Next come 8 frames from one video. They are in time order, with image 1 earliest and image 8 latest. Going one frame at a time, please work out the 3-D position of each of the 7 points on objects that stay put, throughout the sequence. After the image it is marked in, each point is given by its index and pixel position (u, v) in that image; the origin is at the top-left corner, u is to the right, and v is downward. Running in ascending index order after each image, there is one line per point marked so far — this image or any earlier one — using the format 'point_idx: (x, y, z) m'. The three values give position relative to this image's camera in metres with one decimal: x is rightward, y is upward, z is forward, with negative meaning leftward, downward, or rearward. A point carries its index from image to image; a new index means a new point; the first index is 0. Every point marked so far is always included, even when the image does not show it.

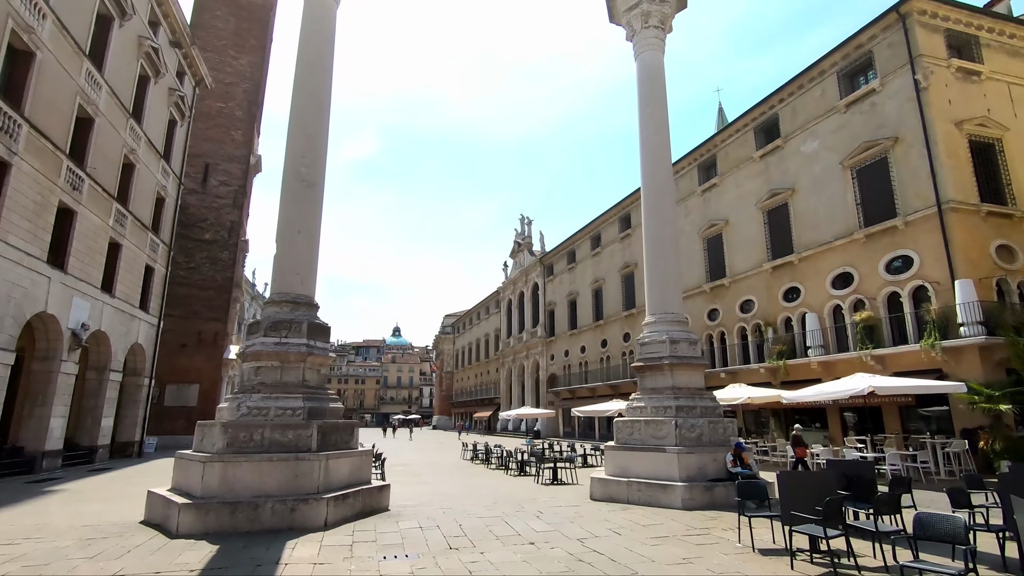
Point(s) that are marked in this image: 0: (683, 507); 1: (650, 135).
0: (+3.0, -3.9, +9.6) m
1: (+3.3, +3.7, +12.9) m
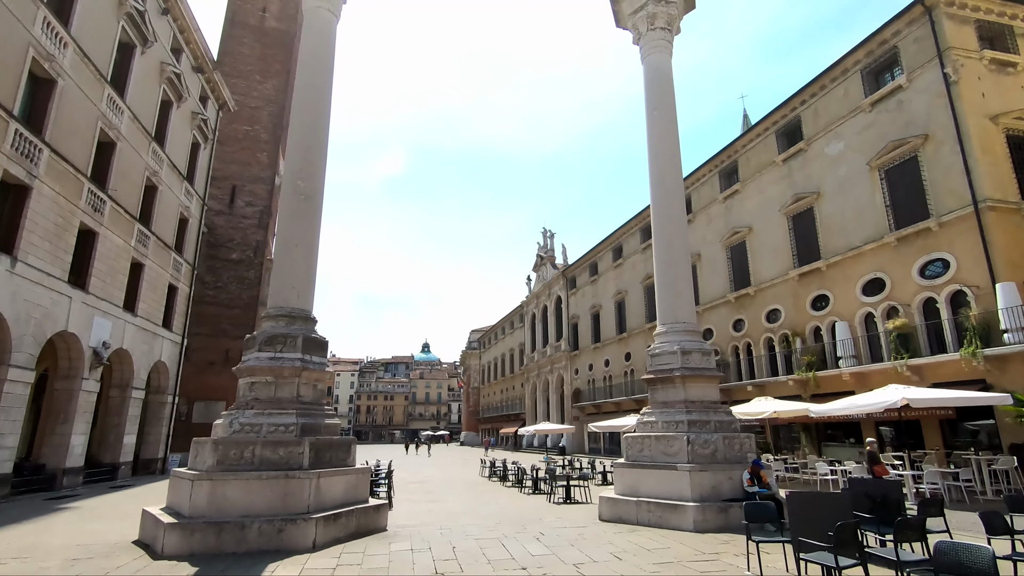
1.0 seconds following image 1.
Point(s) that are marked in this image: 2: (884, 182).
0: (+3.0, -4.0, +9.0) m
1: (+3.4, +3.4, +12.5) m
2: (+12.5, +3.6, +18.1) m
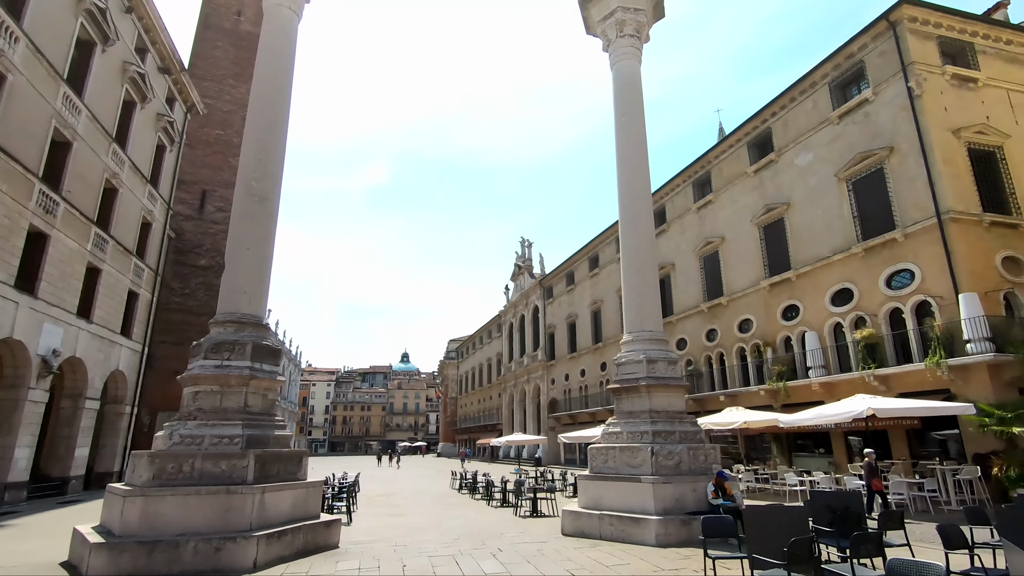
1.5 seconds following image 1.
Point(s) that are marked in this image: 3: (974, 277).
0: (+2.3, -4.1, +8.7) m
1: (+2.6, +3.3, +12.4) m
2: (+11.6, +3.2, +18.3) m
3: (+12.8, +0.3, +14.8) m
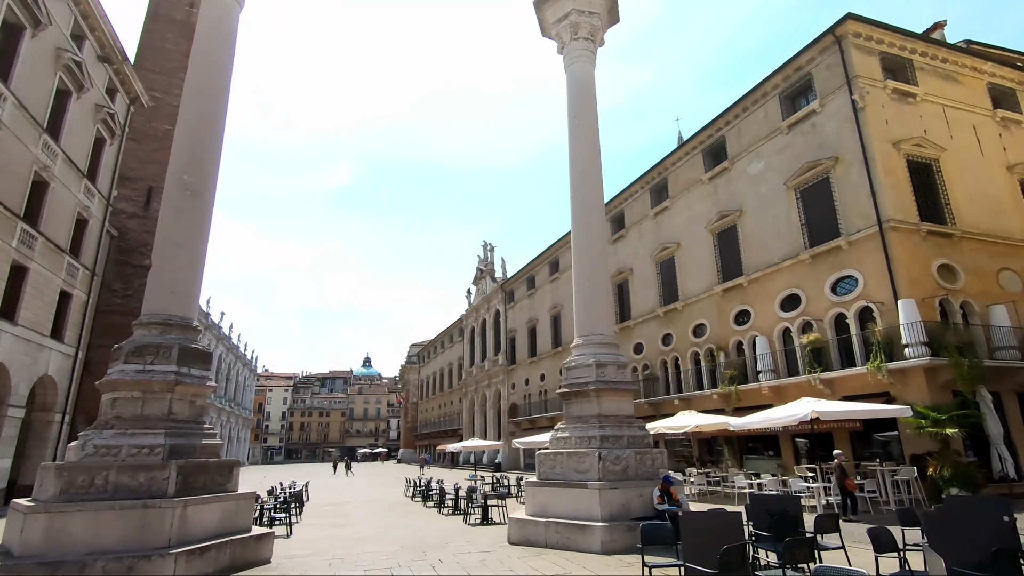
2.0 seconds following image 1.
0: (+1.4, -4.2, +8.6) m
1: (+1.5, +3.2, +12.3) m
2: (+10.1, +3.0, +18.8) m
3: (+11.5, +0.1, +15.4) m
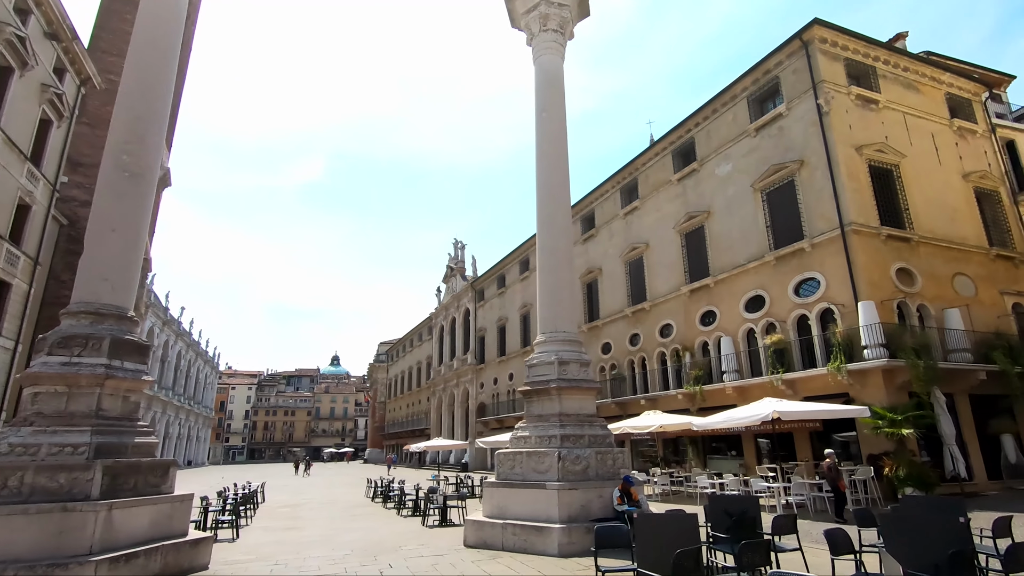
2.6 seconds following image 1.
0: (+0.7, -4.1, +8.3) m
1: (+0.8, +3.3, +12.1) m
2: (+9.0, +3.0, +19.0) m
3: (+10.5, +0.1, +15.6) m
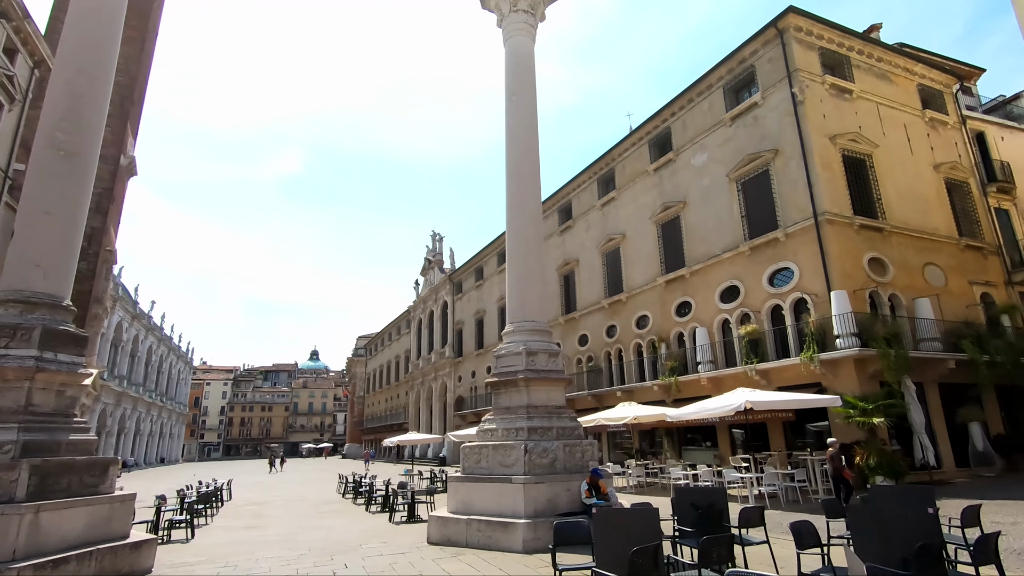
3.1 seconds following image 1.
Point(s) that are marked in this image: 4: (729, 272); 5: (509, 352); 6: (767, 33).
0: (+0.2, -3.9, +8.0) m
1: (+0.1, +3.5, +11.7) m
2: (+8.0, +3.3, +18.9) m
3: (+9.7, +0.4, +15.6) m
4: (+7.6, +0.6, +18.7) m
5: (-0.1, -1.2, +10.1) m
6: (+8.7, +8.7, +18.4) m
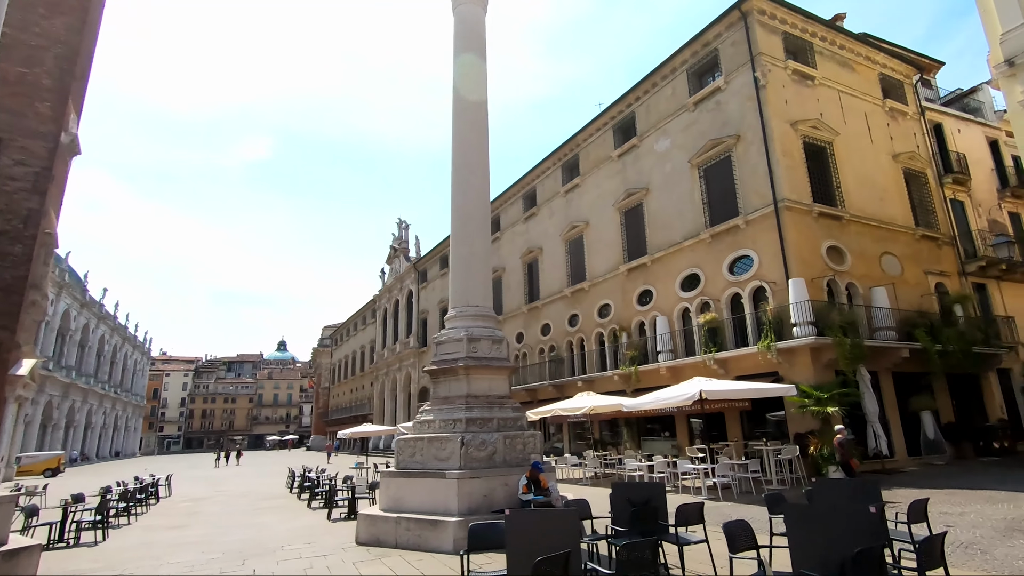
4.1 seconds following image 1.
0: (-0.8, -3.6, +7.4) m
1: (-1.0, +3.9, +11.0) m
2: (+6.6, +3.7, +18.6) m
3: (+8.3, +0.7, +15.4) m
4: (+6.1, +1.0, +18.4) m
5: (-1.1, -0.9, +9.5) m
6: (+7.3, +9.1, +18.0) m
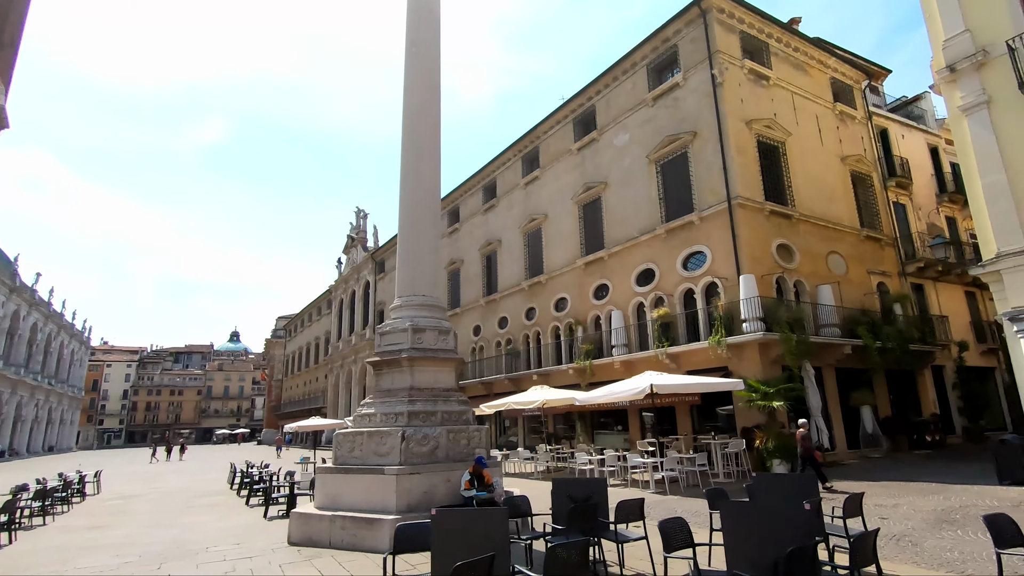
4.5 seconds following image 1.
0: (-1.6, -3.5, +7.1) m
1: (-1.9, +4.1, +10.5) m
2: (+5.1, +3.9, +18.6) m
3: (+7.0, +0.8, +15.7) m
4: (+4.6, +1.1, +18.5) m
5: (-2.0, -0.7, +9.1) m
6: (+6.0, +9.2, +18.0) m
